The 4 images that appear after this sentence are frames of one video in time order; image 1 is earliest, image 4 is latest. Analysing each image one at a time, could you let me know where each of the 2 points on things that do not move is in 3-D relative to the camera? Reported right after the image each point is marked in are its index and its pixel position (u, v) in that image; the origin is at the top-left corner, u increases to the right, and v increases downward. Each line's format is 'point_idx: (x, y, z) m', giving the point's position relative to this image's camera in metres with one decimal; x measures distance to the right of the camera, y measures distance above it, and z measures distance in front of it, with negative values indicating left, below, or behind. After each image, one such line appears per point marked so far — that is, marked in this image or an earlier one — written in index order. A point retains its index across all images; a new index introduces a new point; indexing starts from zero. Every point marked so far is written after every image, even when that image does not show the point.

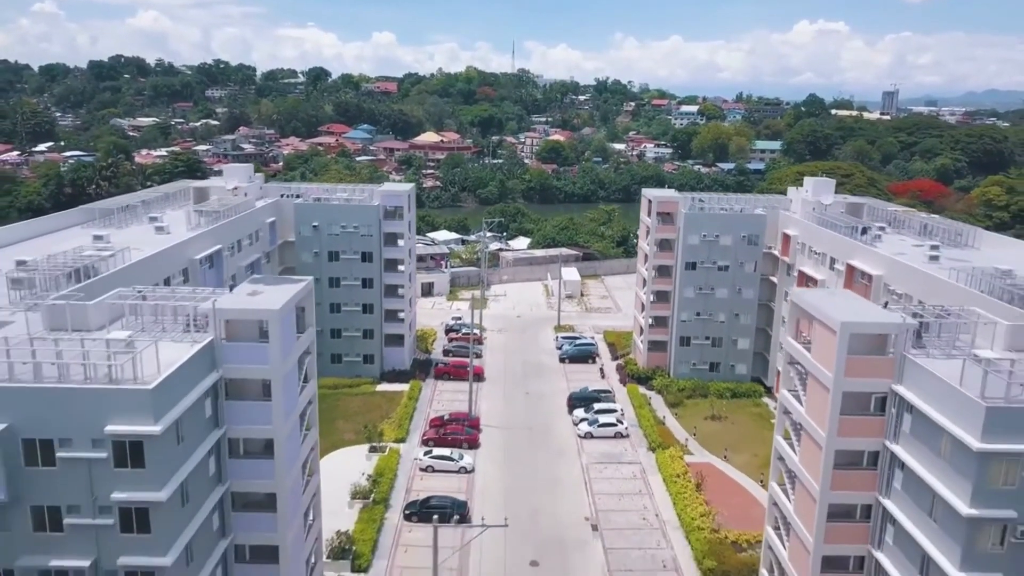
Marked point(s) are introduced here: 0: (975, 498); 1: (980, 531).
0: (+10.7, -4.8, +18.9) m
1: (+10.9, -5.6, +19.1) m
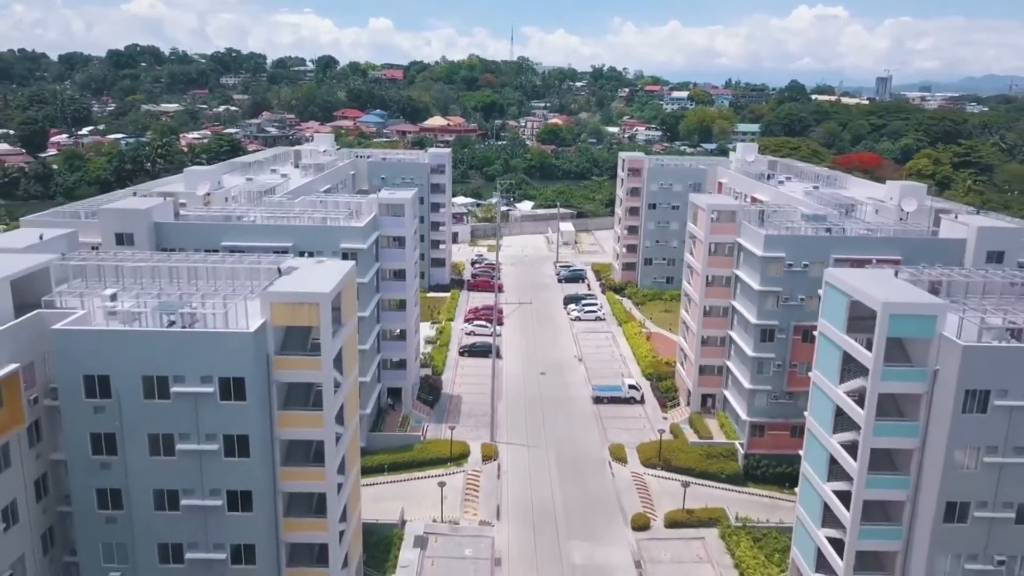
0: (+11.8, +0.3, +38.6) m
1: (+12.0, -0.5, +38.8) m
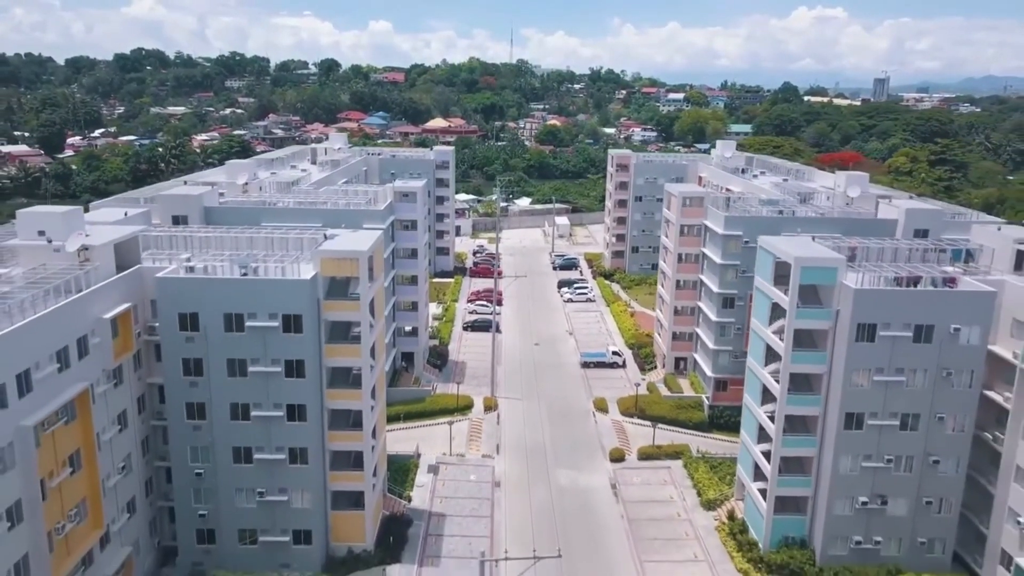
0: (+11.6, +1.7, +45.1) m
1: (+11.8, +0.9, +45.3) m
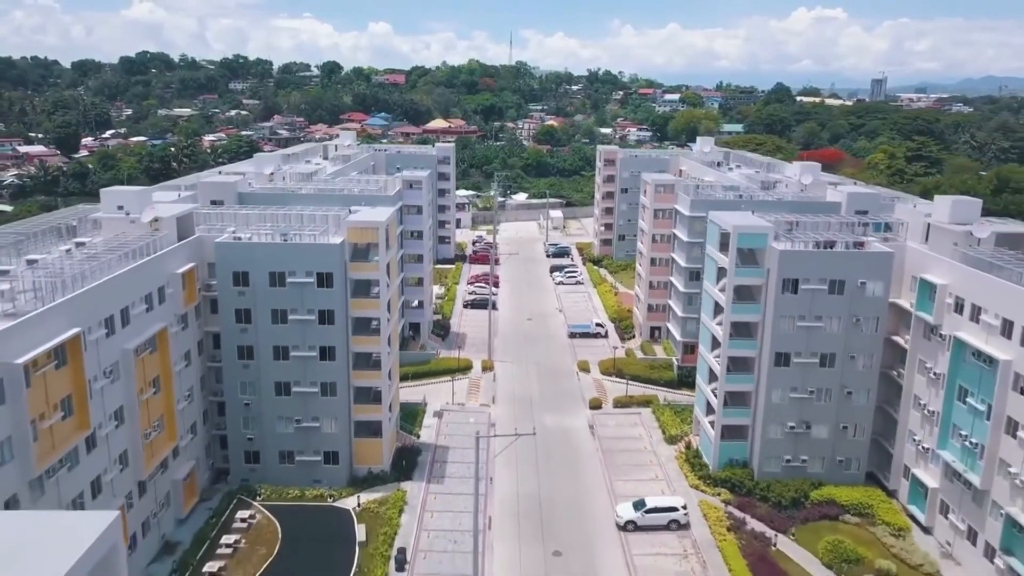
0: (+11.2, +3.3, +51.7) m
1: (+11.4, +2.5, +51.9) m
